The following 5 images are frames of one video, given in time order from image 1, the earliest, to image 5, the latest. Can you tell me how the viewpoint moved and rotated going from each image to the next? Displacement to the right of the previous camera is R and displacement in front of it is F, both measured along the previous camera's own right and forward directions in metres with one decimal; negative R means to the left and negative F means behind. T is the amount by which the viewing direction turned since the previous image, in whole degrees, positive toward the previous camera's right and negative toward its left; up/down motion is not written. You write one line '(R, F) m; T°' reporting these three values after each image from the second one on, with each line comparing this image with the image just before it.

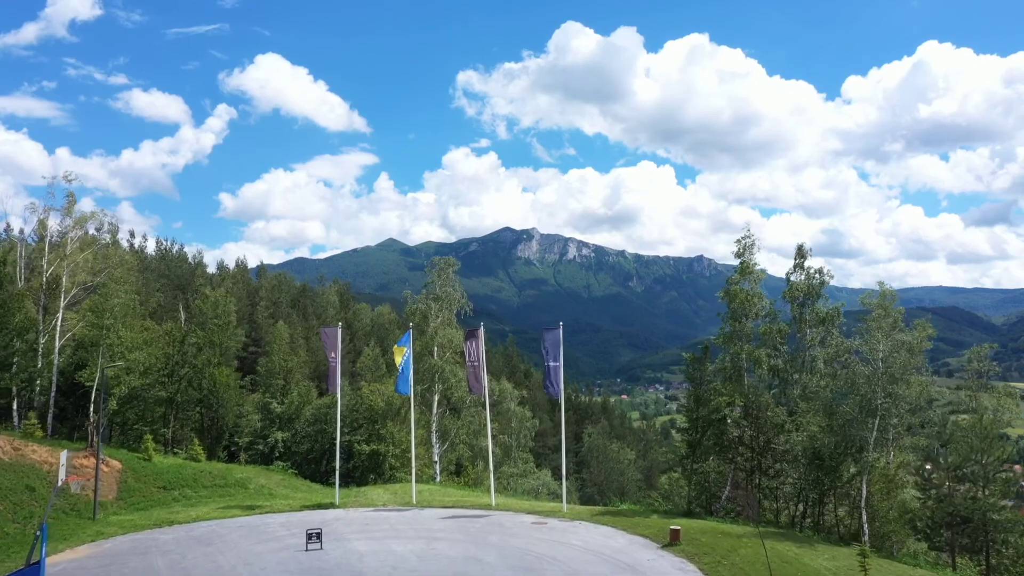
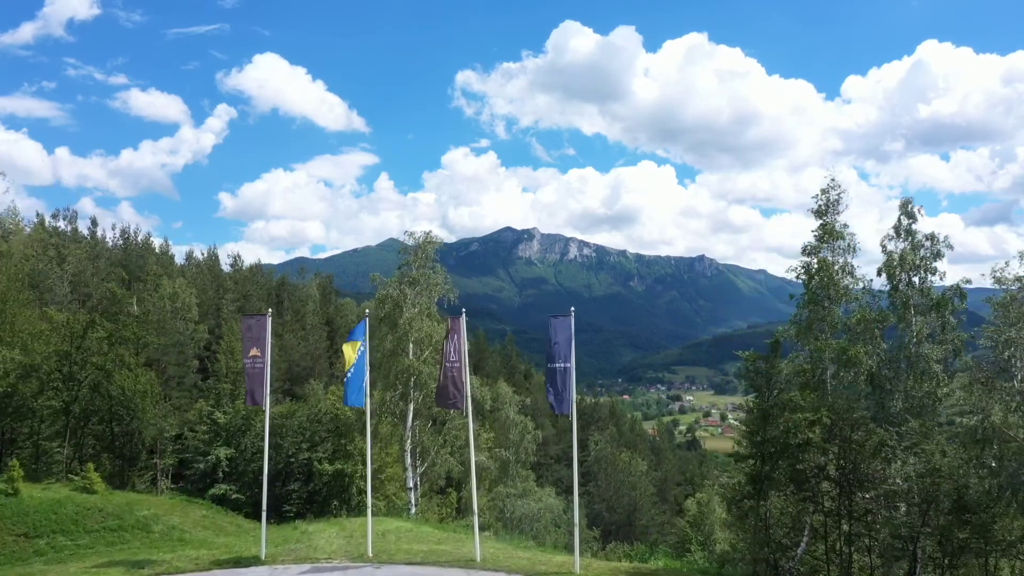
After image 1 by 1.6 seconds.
(+0.3, +9.5) m; 0°
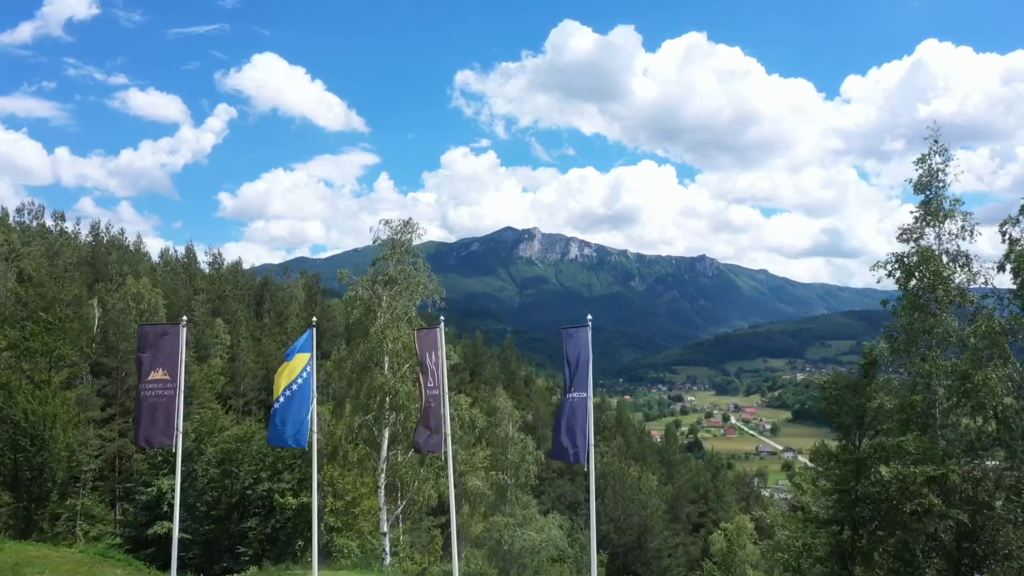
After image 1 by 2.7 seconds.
(+0.1, +6.6) m; 0°
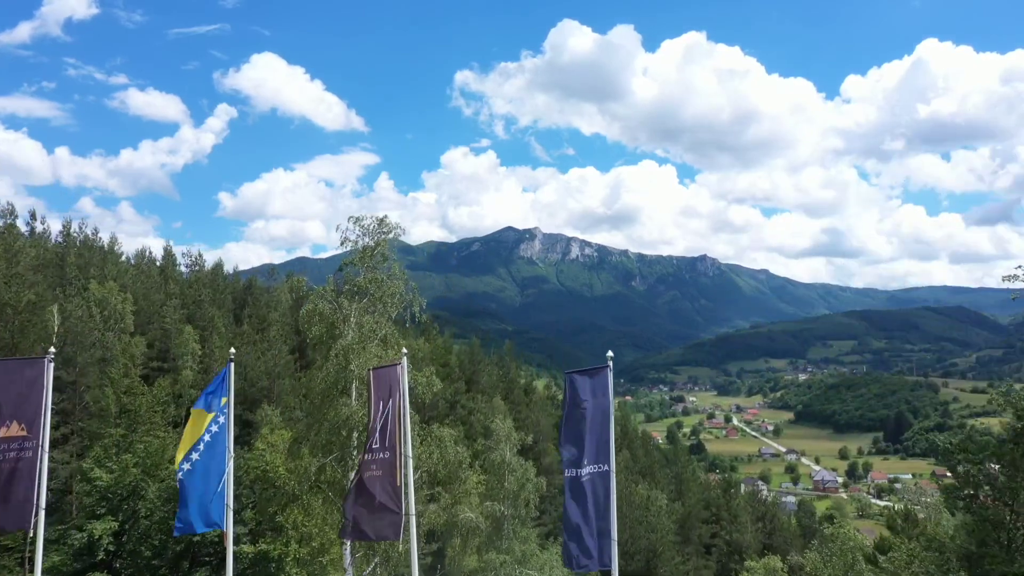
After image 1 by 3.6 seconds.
(+0.2, +5.4) m; 0°
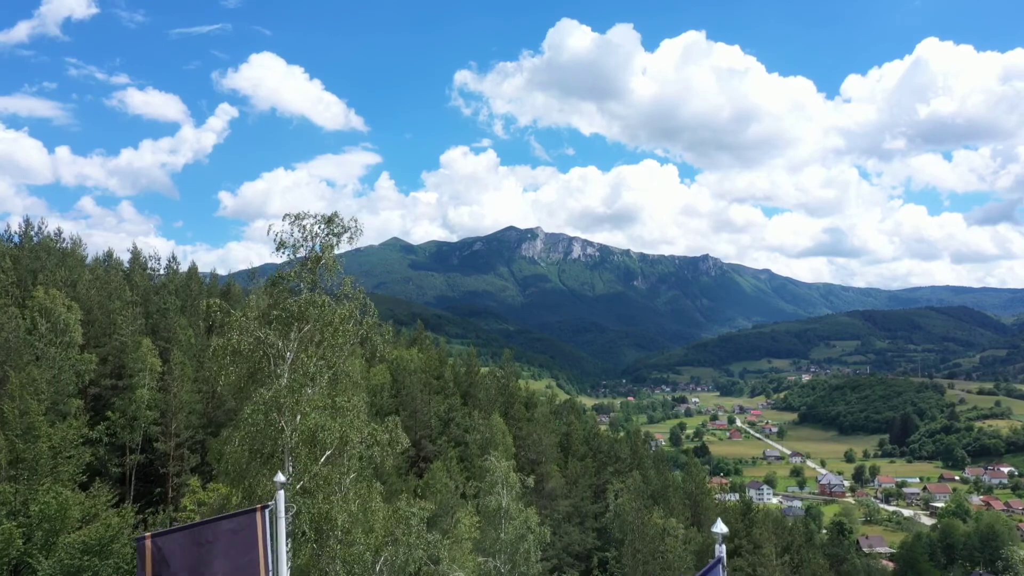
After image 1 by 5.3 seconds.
(+0.1, +7.1) m; 0°
